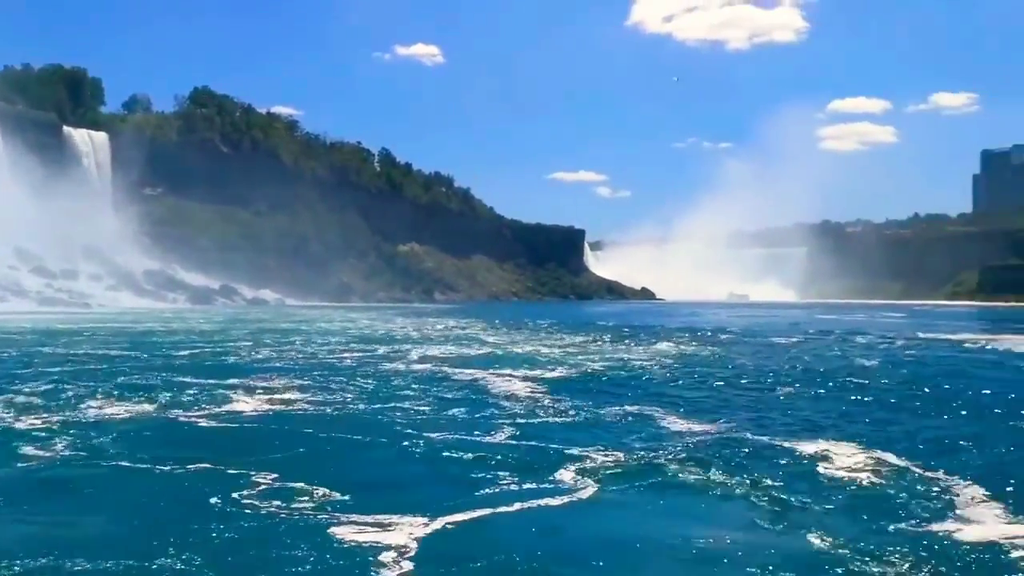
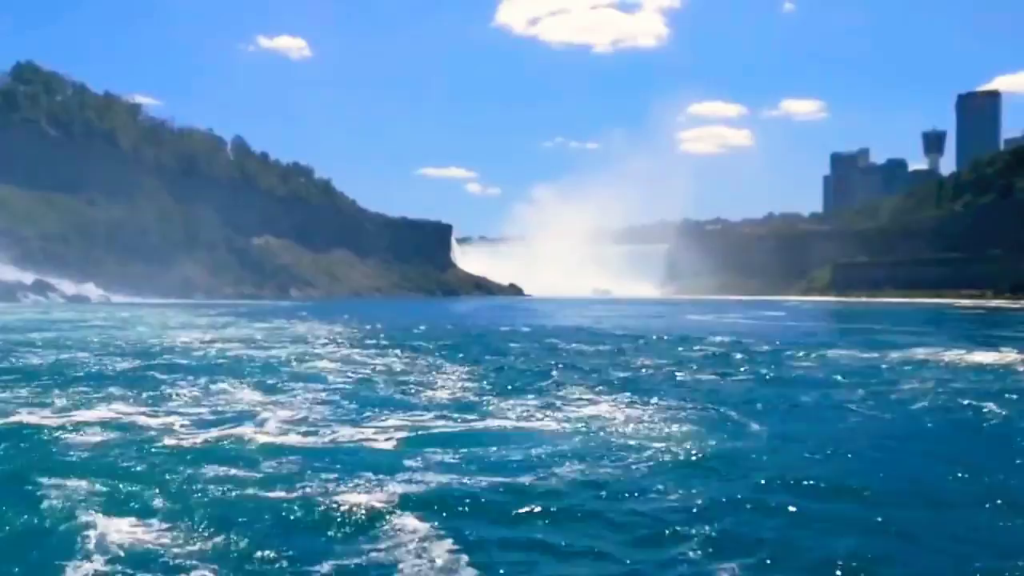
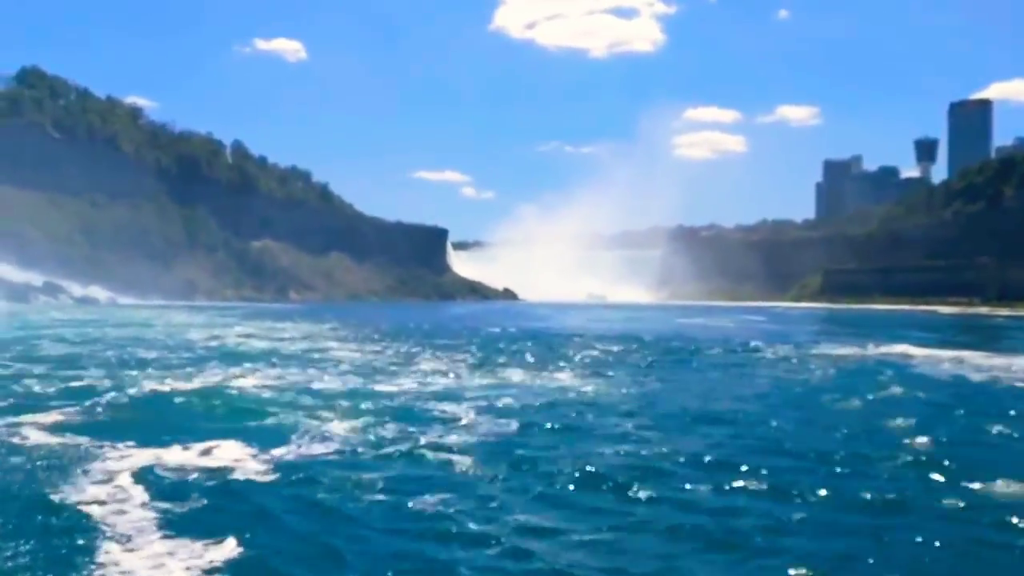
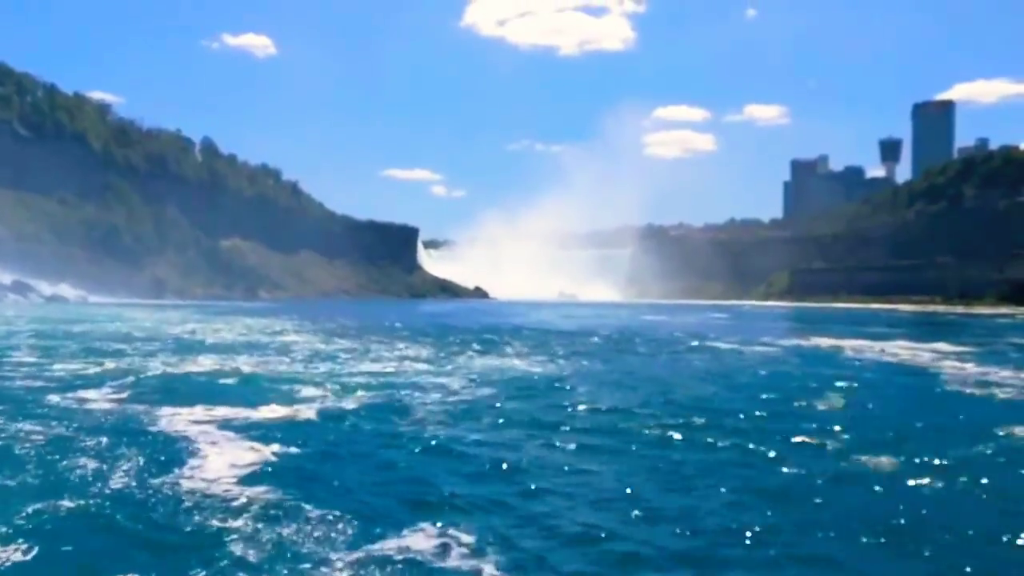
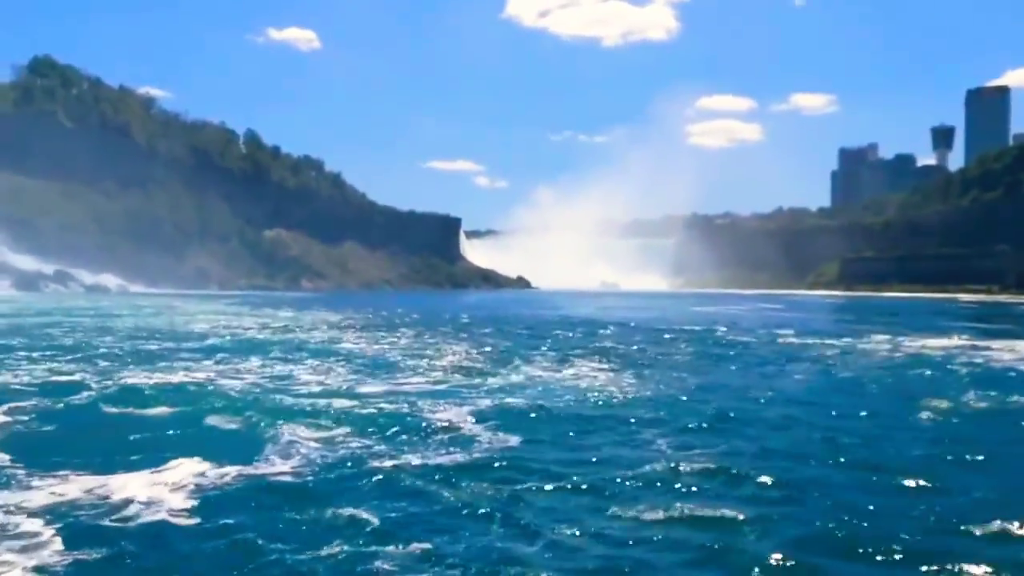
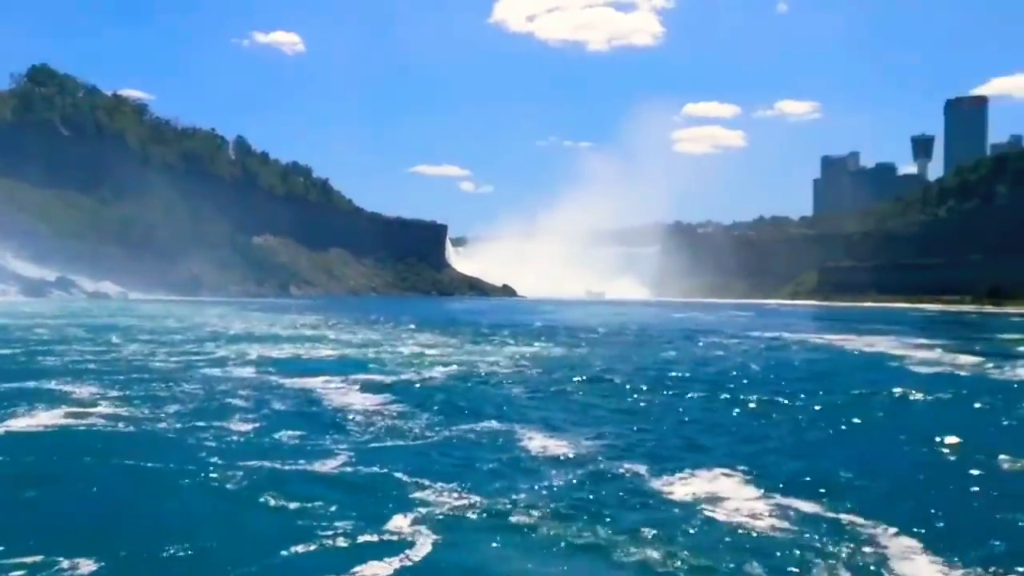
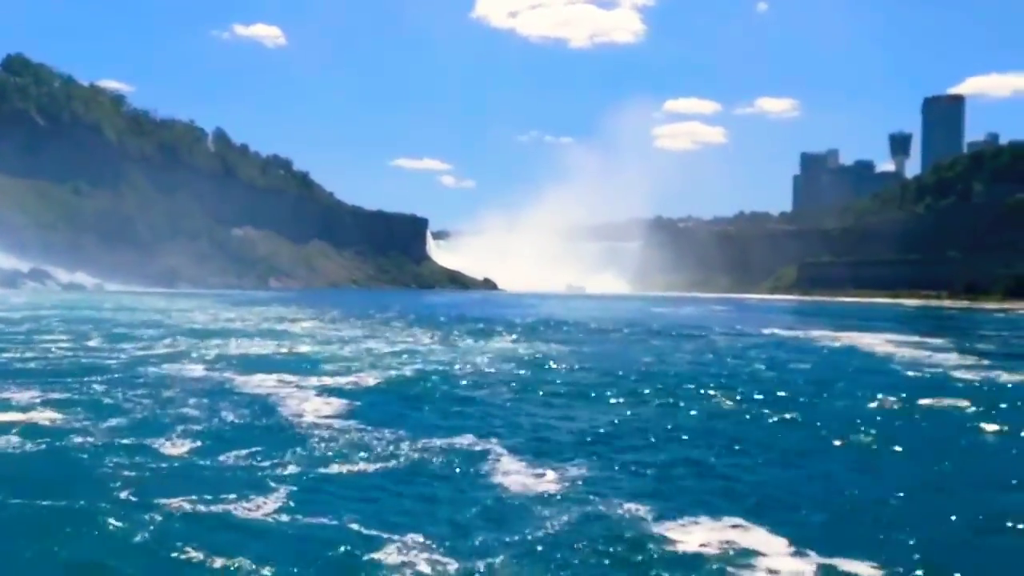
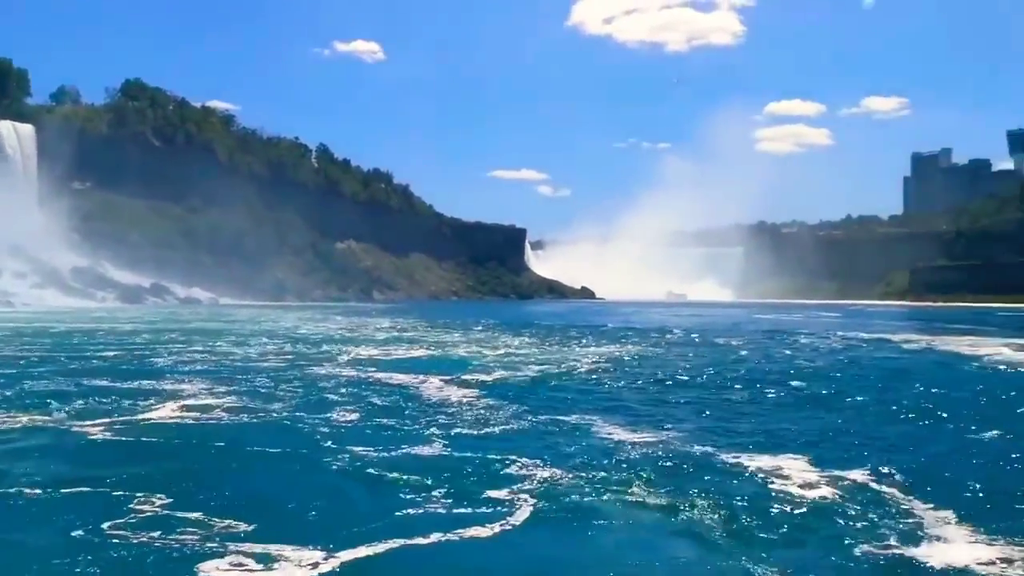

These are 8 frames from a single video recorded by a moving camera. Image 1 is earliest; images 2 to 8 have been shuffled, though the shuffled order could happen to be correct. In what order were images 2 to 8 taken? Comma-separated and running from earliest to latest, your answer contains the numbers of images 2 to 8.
8, 6, 7, 4, 3, 5, 2
